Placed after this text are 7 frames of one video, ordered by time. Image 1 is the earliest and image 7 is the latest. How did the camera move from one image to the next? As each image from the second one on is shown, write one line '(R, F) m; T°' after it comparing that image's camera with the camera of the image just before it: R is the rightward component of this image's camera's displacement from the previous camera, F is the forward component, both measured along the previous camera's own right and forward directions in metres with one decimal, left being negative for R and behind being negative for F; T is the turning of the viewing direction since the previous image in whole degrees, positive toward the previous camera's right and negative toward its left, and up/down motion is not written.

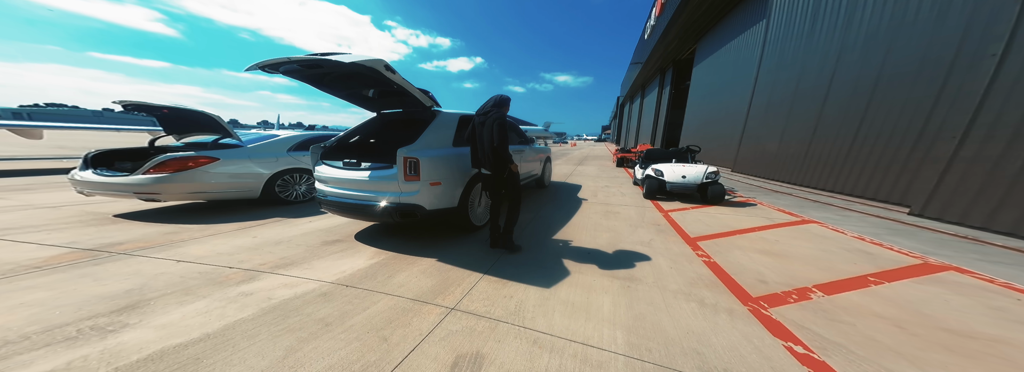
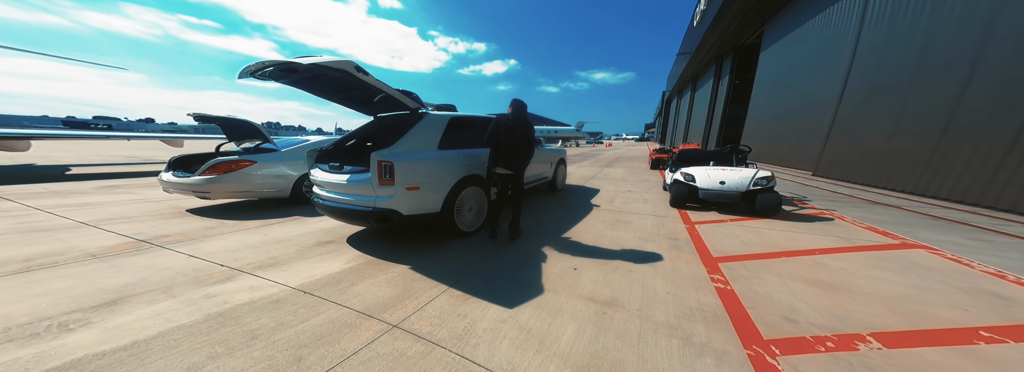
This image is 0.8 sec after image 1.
(+0.5, +0.2) m; -8°
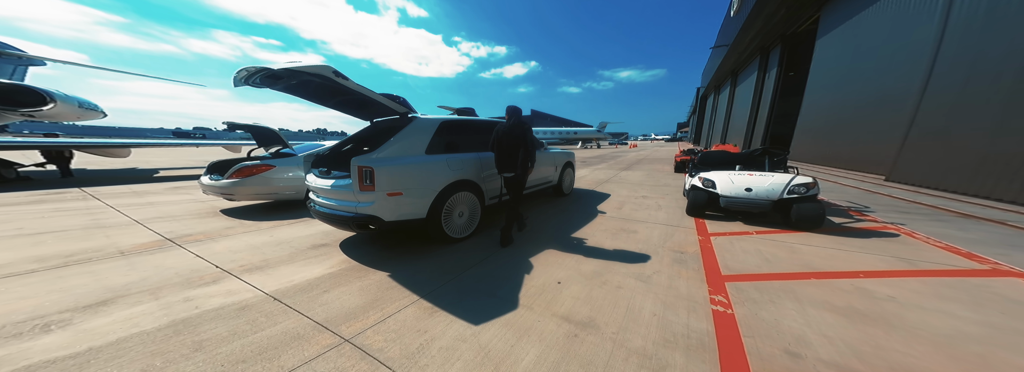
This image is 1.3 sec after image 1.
(+0.4, +0.1) m; -5°
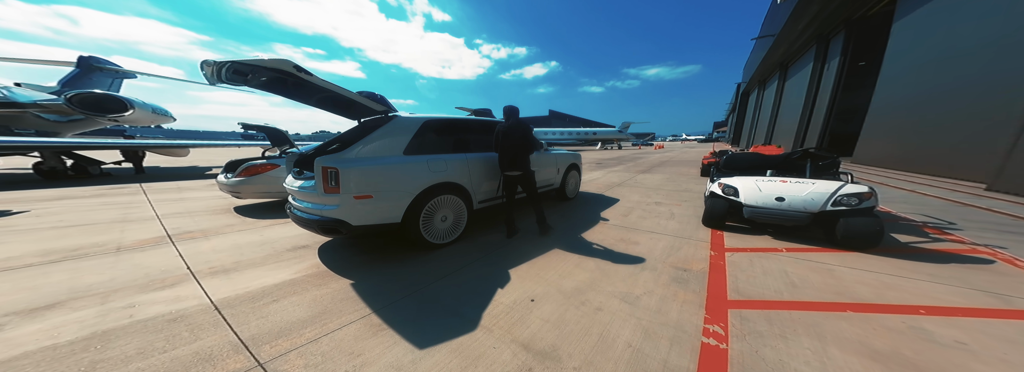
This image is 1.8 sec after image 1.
(+0.4, +0.2) m; -5°
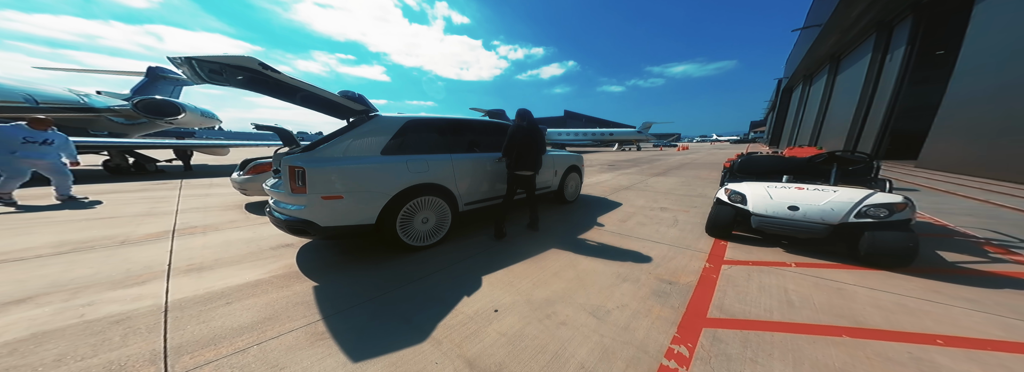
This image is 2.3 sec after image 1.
(+0.4, +0.1) m; -4°
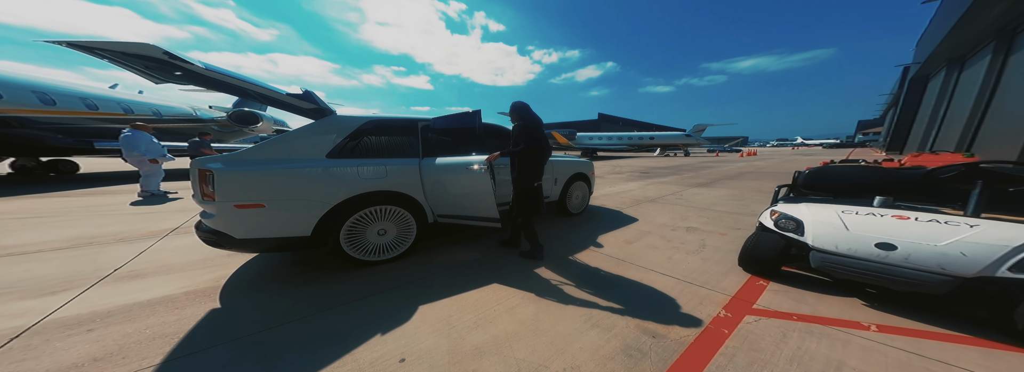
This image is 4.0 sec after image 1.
(+0.7, +0.5) m; -9°
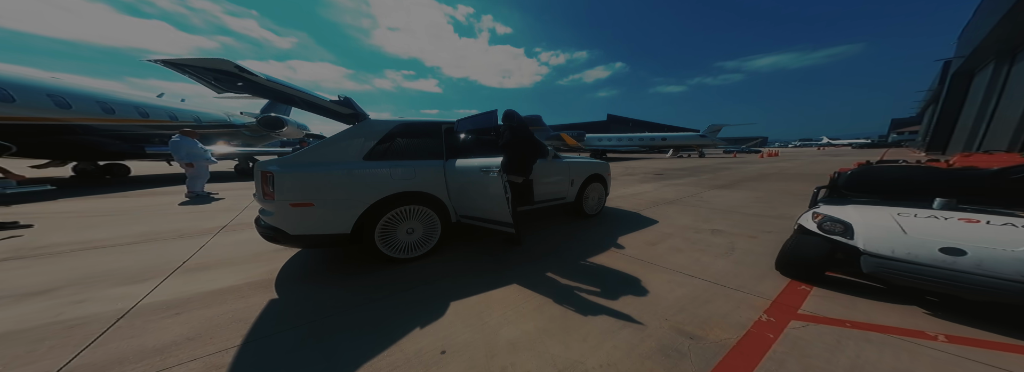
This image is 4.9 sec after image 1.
(-0.1, -0.1) m; -2°
